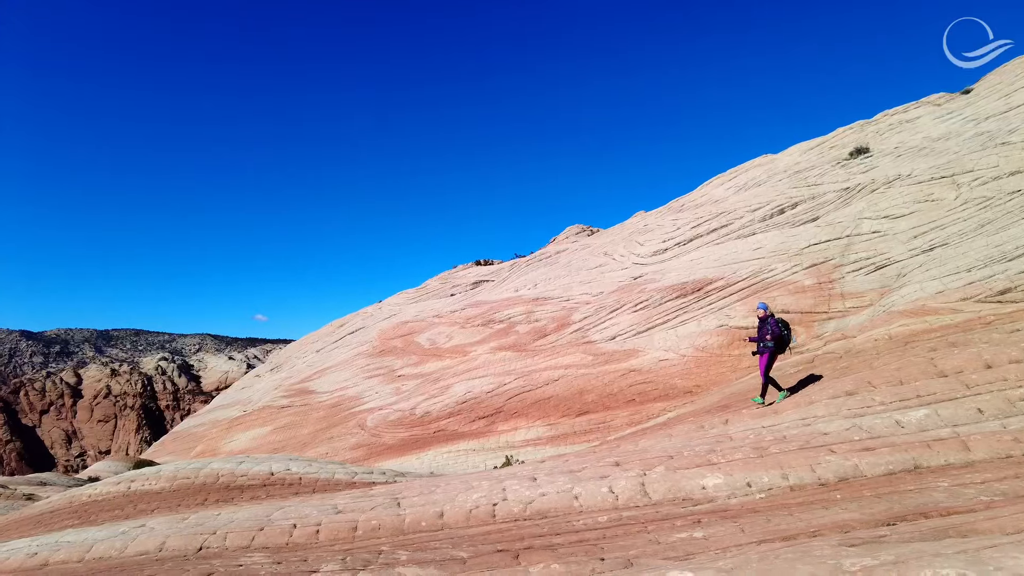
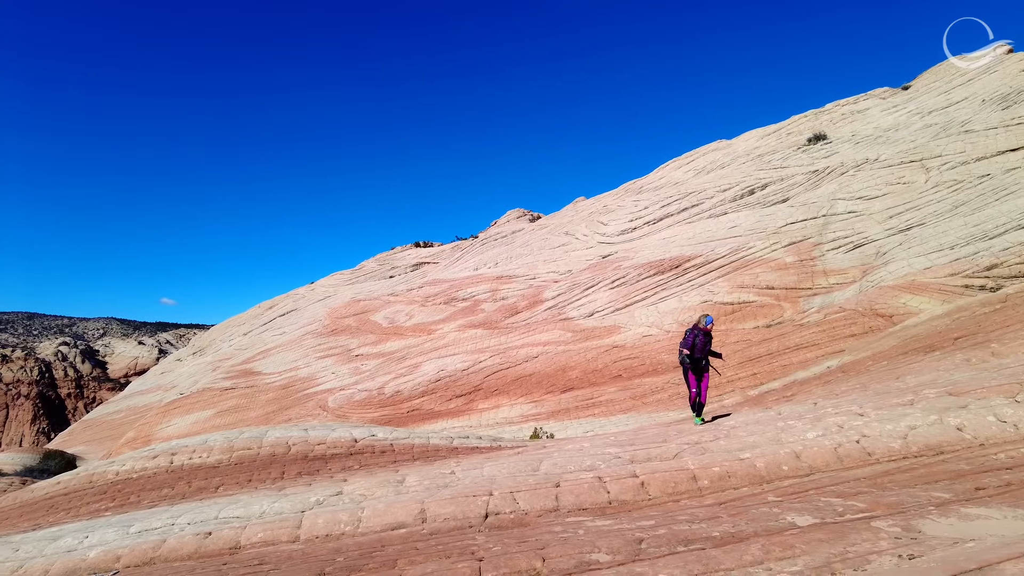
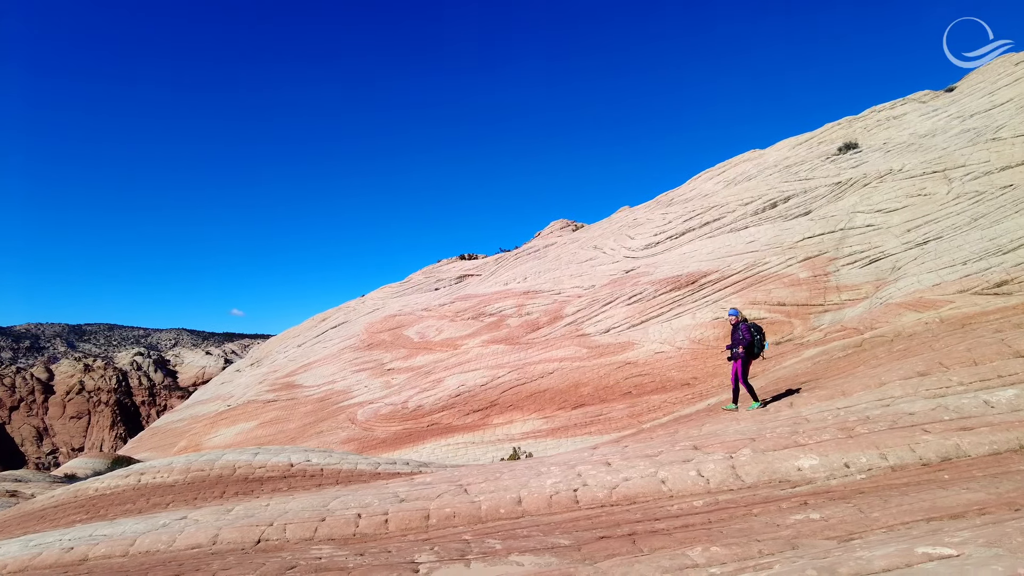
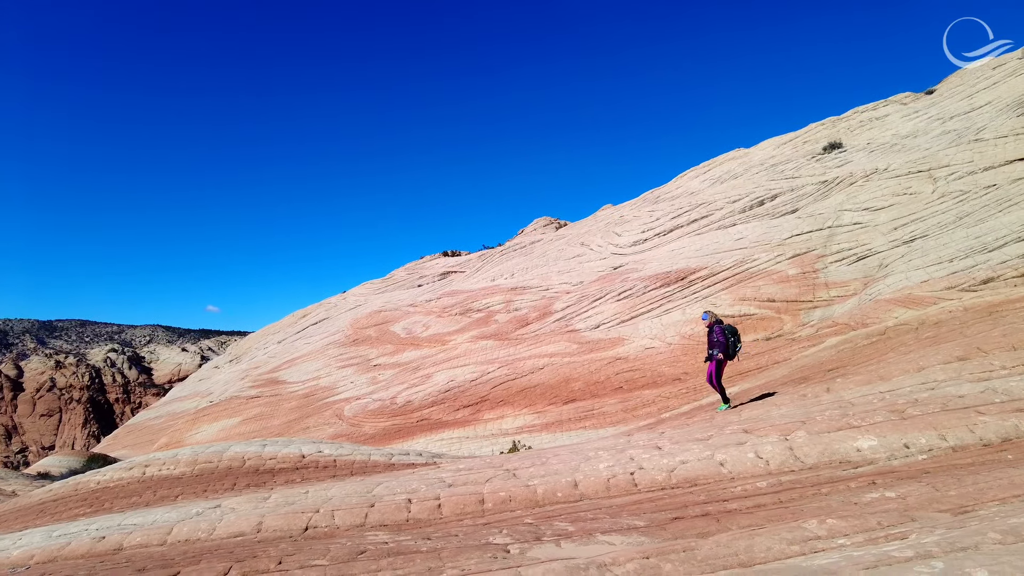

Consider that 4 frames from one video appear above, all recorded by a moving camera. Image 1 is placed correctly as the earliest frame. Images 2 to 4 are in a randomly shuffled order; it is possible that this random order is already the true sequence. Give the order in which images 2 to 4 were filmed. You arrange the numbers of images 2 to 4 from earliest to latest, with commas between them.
3, 4, 2
